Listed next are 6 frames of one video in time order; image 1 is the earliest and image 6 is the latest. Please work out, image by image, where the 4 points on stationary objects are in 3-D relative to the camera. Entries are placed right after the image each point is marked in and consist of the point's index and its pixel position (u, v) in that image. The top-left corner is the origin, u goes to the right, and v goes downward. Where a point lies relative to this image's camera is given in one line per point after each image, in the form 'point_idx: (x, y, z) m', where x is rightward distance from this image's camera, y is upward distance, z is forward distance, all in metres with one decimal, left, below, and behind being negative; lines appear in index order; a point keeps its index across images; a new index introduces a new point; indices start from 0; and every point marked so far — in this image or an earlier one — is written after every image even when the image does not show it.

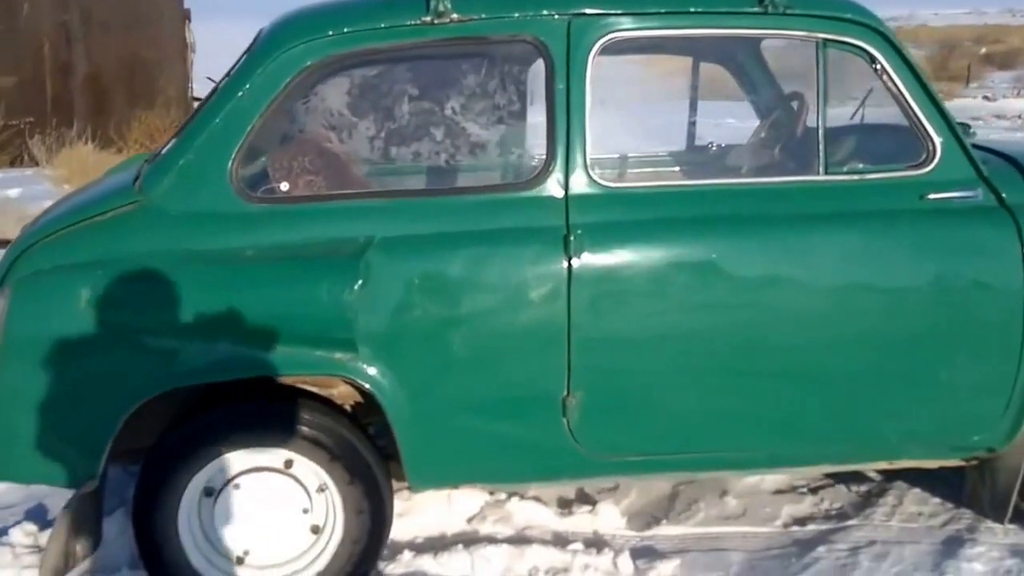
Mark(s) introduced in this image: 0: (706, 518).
0: (+0.7, -0.8, +4.1) m
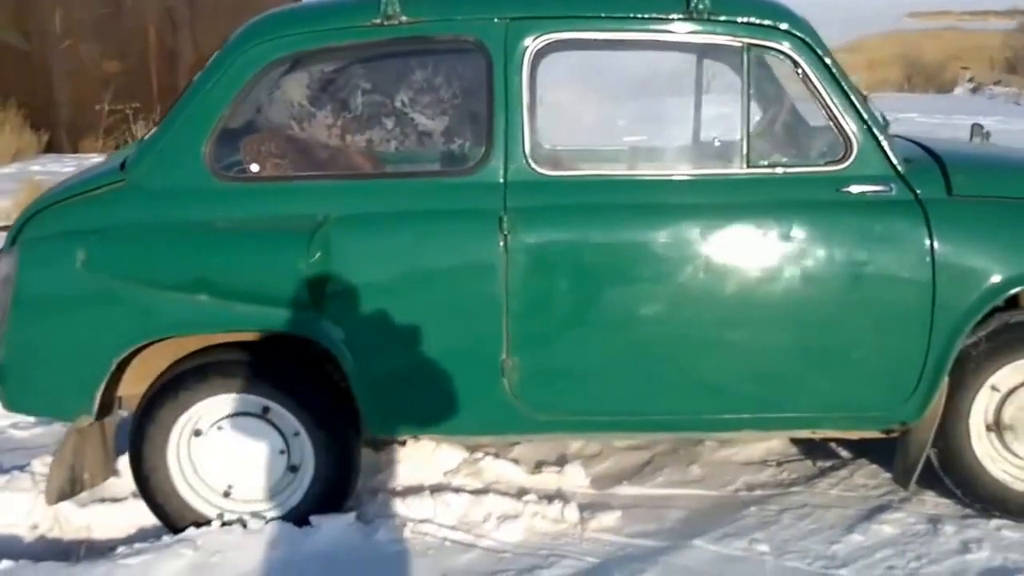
0: (+0.6, -0.7, +4.5) m
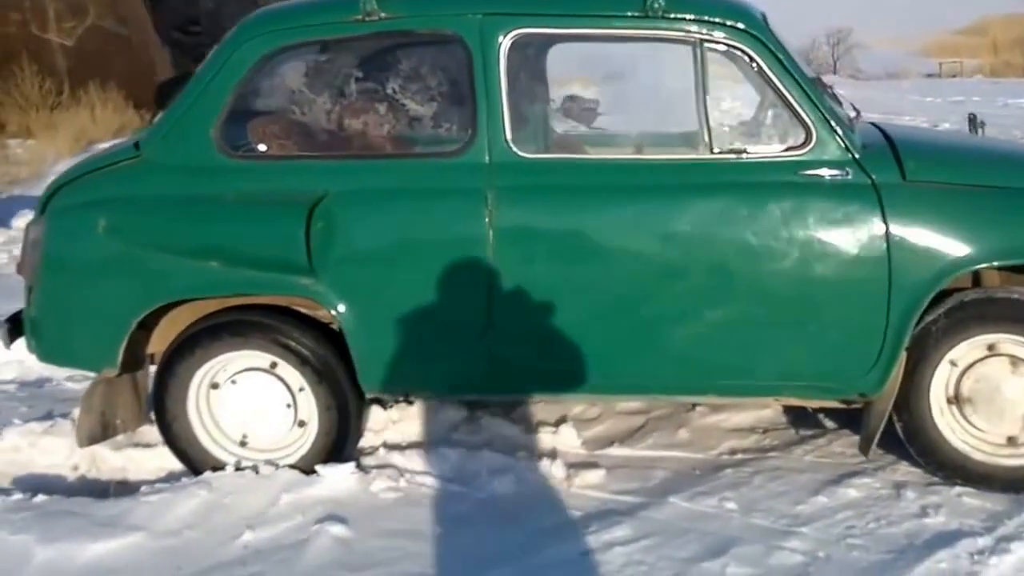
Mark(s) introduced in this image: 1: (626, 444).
0: (+0.6, -0.6, +4.8) m
1: (+0.5, -0.6, +4.8) m
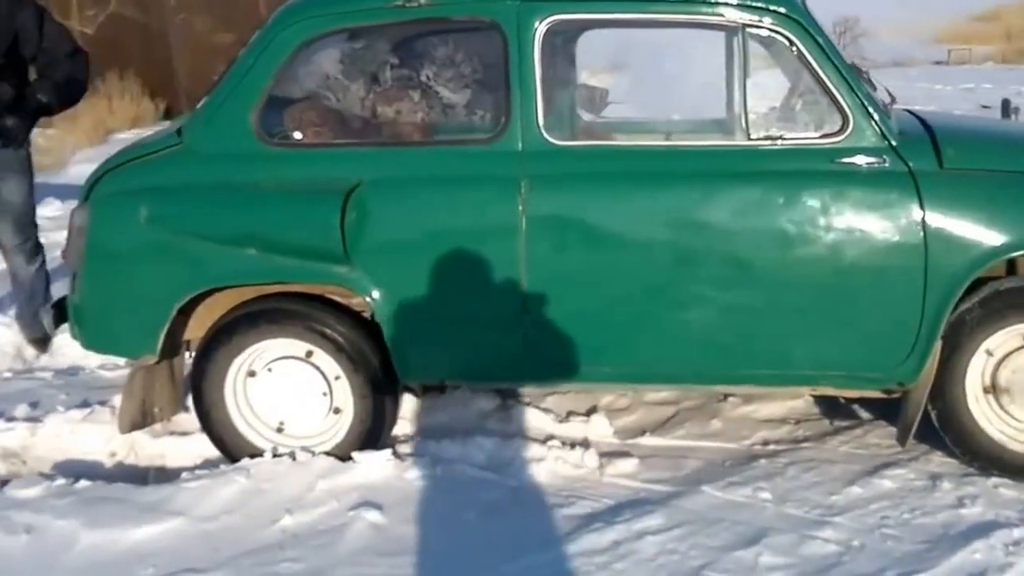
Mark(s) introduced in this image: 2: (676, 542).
0: (+0.7, -0.6, +4.8) m
1: (+0.6, -0.6, +4.8) m
2: (+0.5, -0.8, +3.8) m
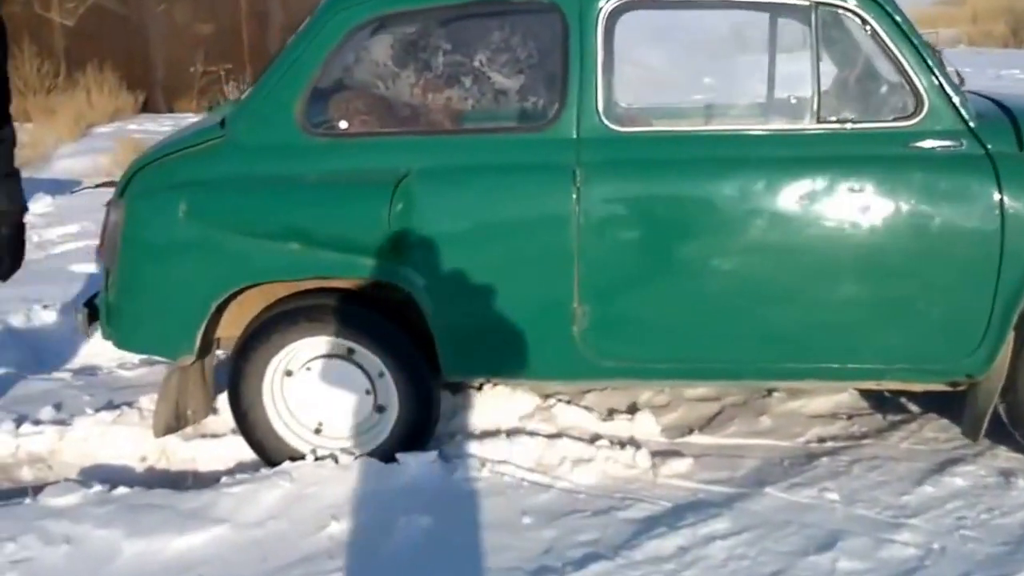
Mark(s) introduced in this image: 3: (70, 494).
0: (+0.9, -0.6, +4.6) m
1: (+0.8, -0.6, +4.6) m
2: (+0.7, -0.8, +3.6) m
3: (-1.5, -0.7, +3.9) m
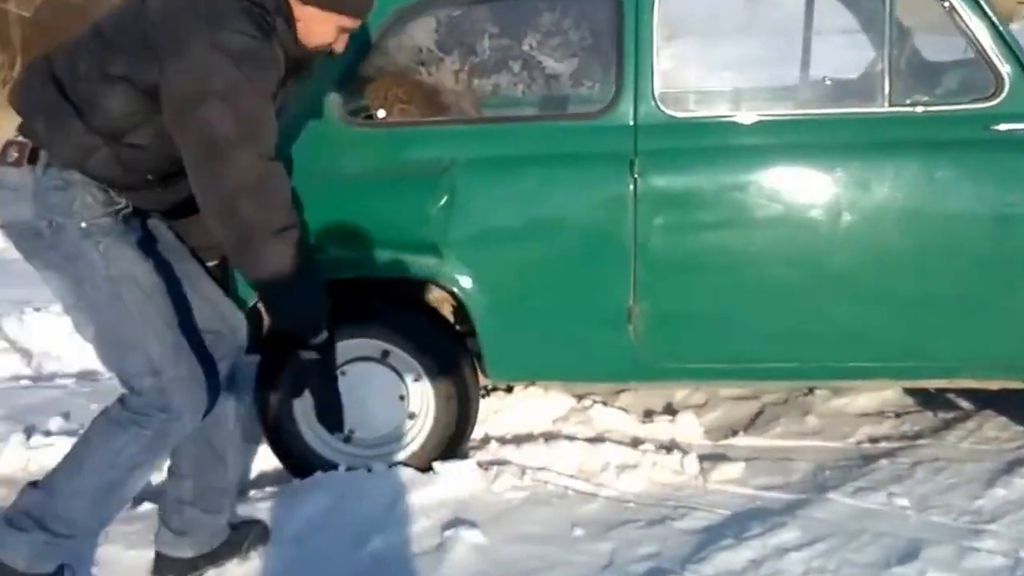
0: (+1.0, -0.5, +4.4) m
1: (+0.9, -0.5, +4.4) m
2: (+0.9, -0.8, +3.3) m
3: (-1.3, -0.7, +3.6) m
